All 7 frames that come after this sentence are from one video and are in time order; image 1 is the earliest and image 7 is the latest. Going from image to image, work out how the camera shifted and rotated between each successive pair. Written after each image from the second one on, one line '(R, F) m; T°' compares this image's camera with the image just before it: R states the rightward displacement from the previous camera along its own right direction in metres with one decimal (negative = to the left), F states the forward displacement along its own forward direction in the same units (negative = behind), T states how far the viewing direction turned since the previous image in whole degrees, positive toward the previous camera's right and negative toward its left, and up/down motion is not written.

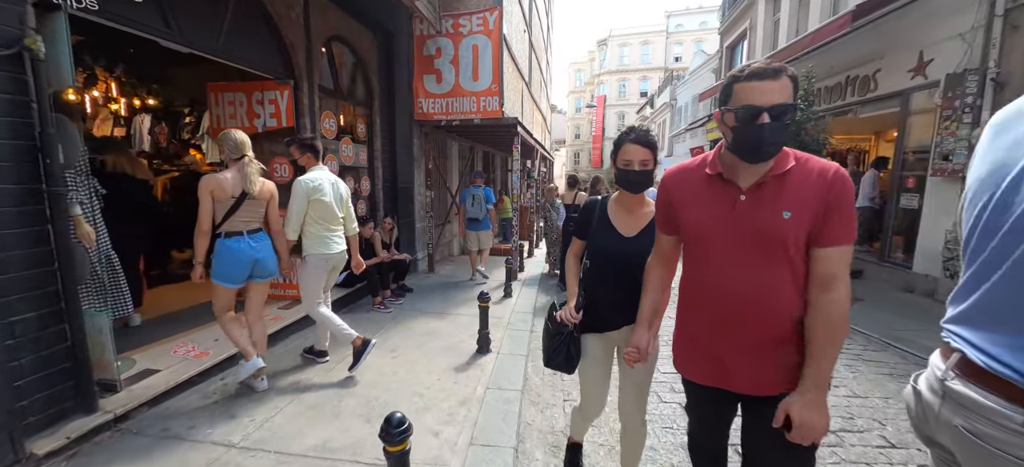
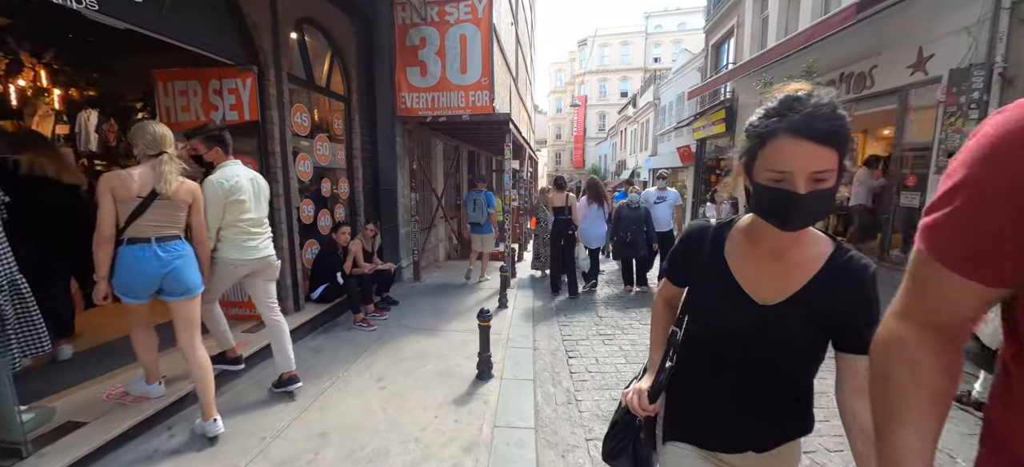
(-0.2, +0.5) m; +3°
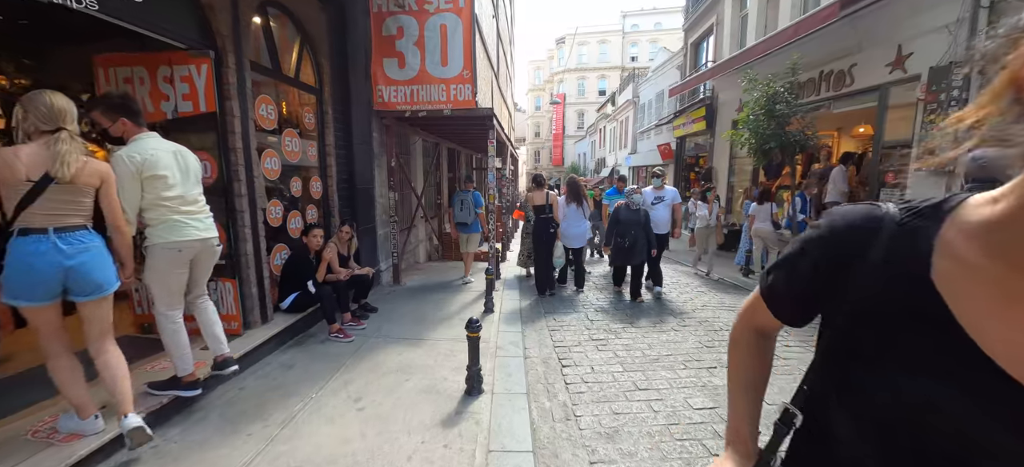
(-0.1, +0.3) m; +3°
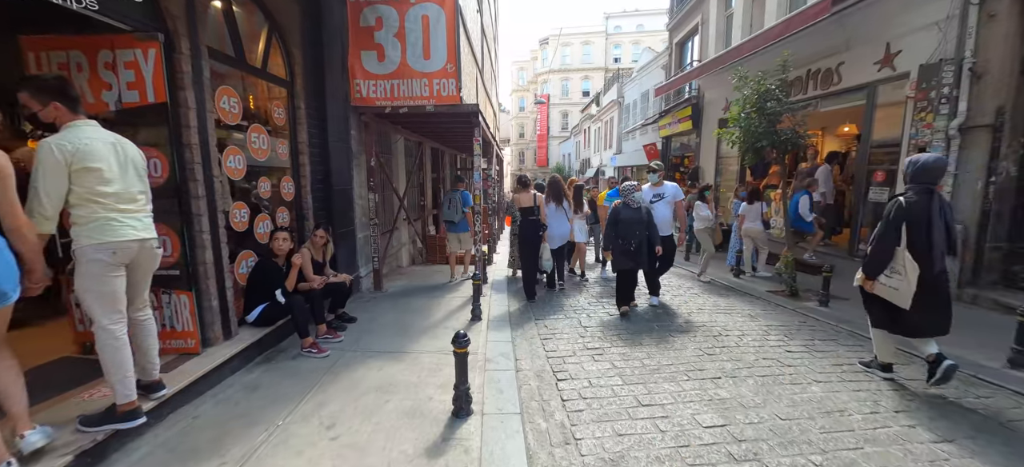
(0.0, +0.3) m; +2°
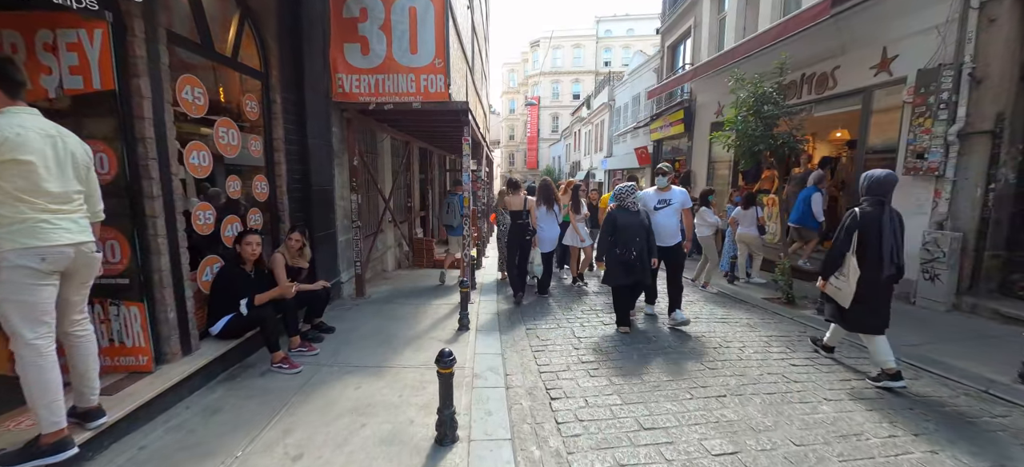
(0.0, +0.3) m; +2°
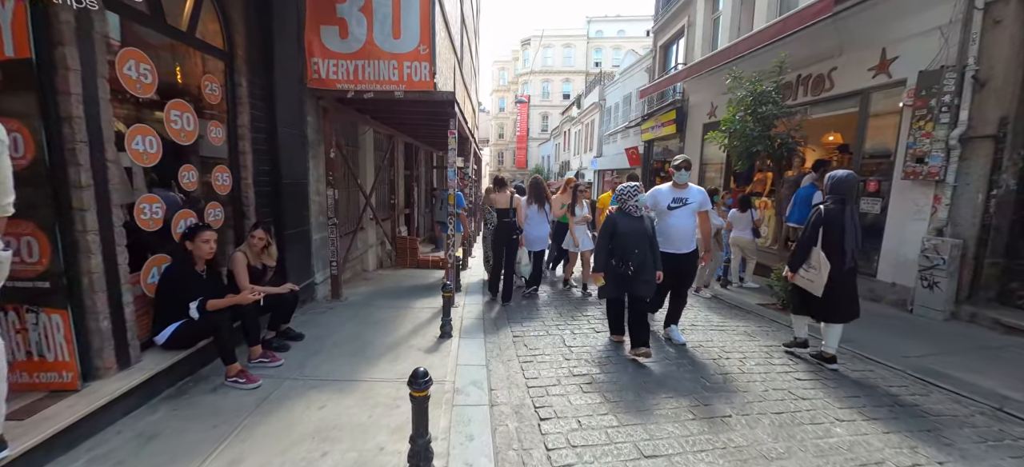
(0.0, +0.3) m; +2°
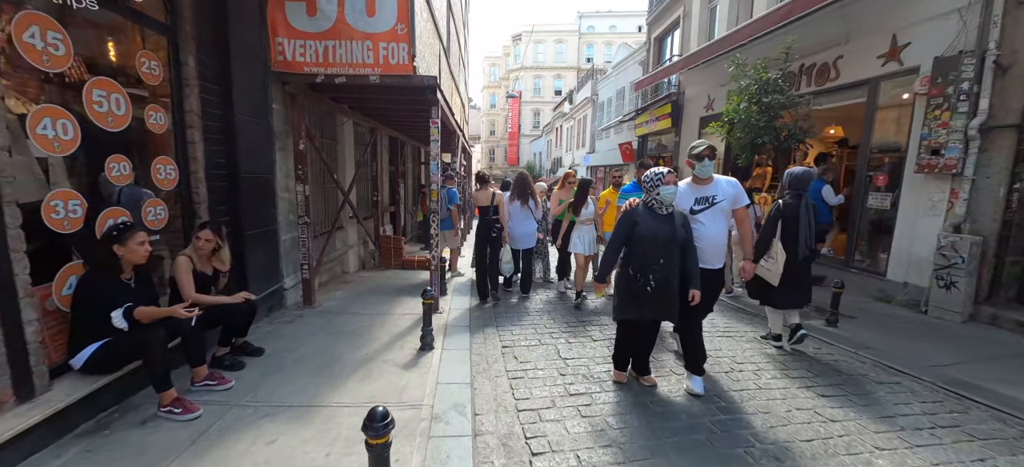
(0.0, +0.5) m; +1°
